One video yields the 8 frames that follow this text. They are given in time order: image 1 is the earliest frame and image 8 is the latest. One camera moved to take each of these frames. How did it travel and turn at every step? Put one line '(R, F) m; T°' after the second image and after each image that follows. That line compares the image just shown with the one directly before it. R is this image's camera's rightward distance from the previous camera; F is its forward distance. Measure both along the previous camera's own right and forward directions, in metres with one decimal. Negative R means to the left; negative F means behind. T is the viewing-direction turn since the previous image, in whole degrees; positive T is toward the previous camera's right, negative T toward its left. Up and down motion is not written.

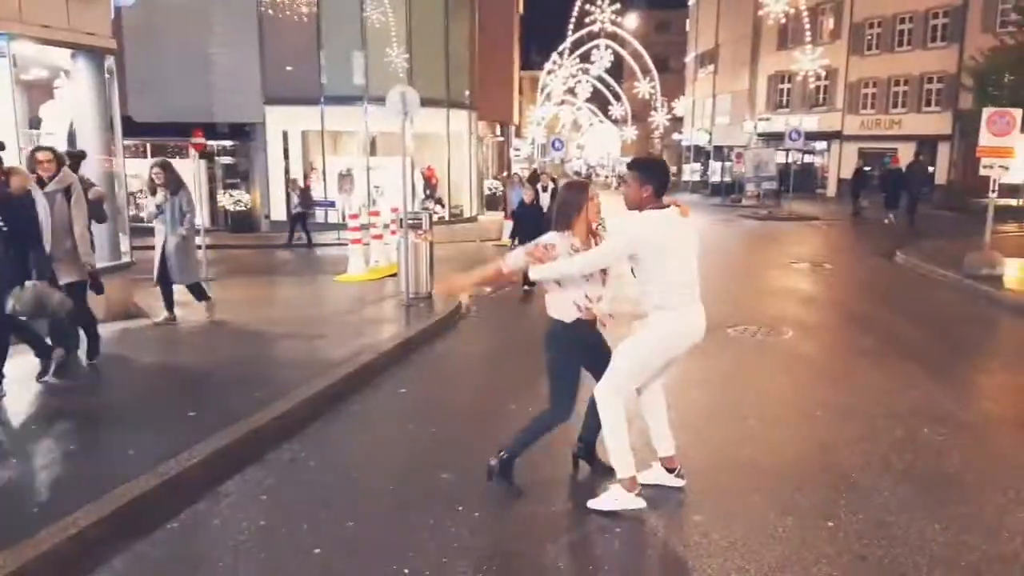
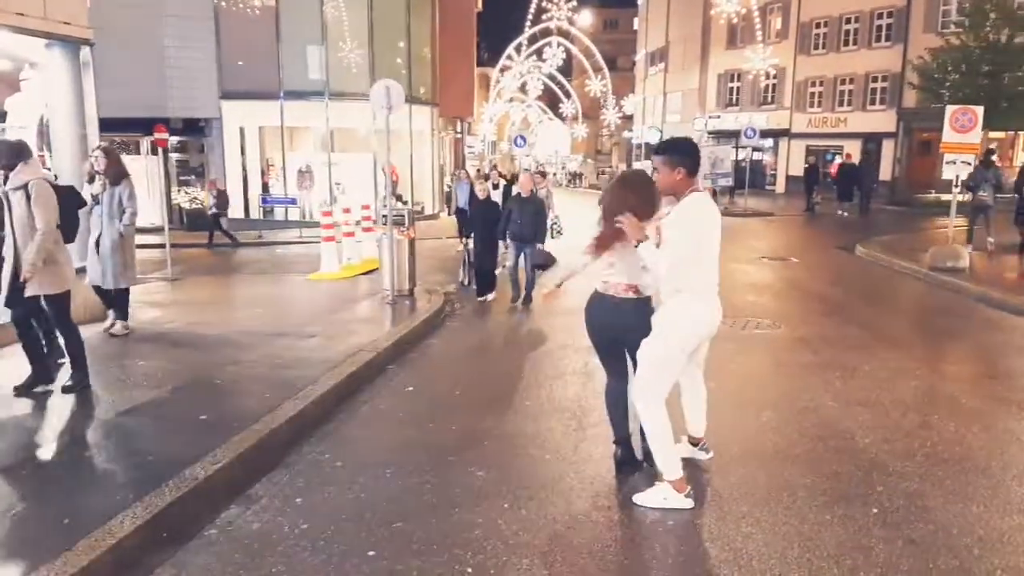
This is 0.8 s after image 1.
(-0.5, 0.0) m; +4°
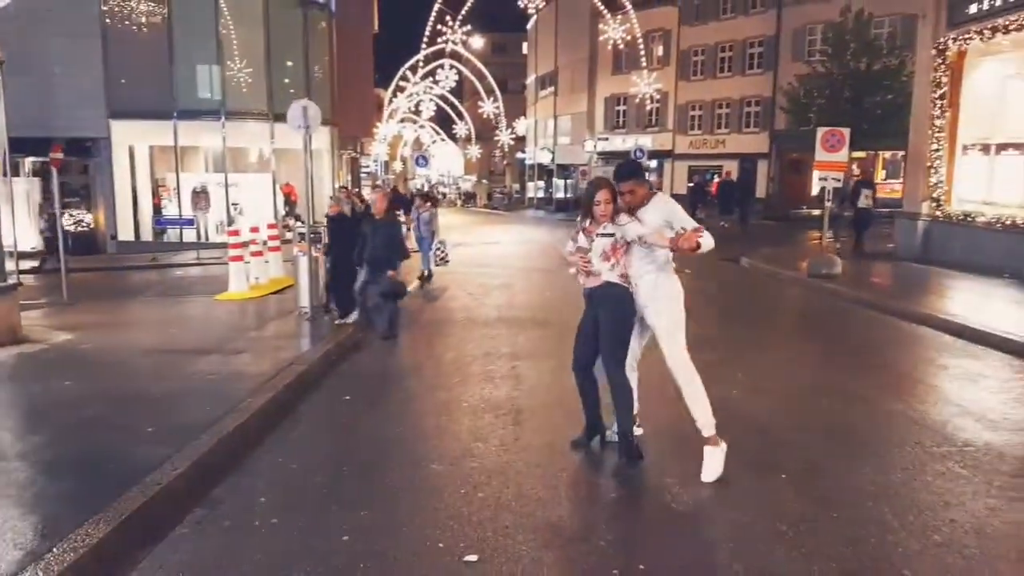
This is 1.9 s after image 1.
(-0.4, -0.5) m; +7°
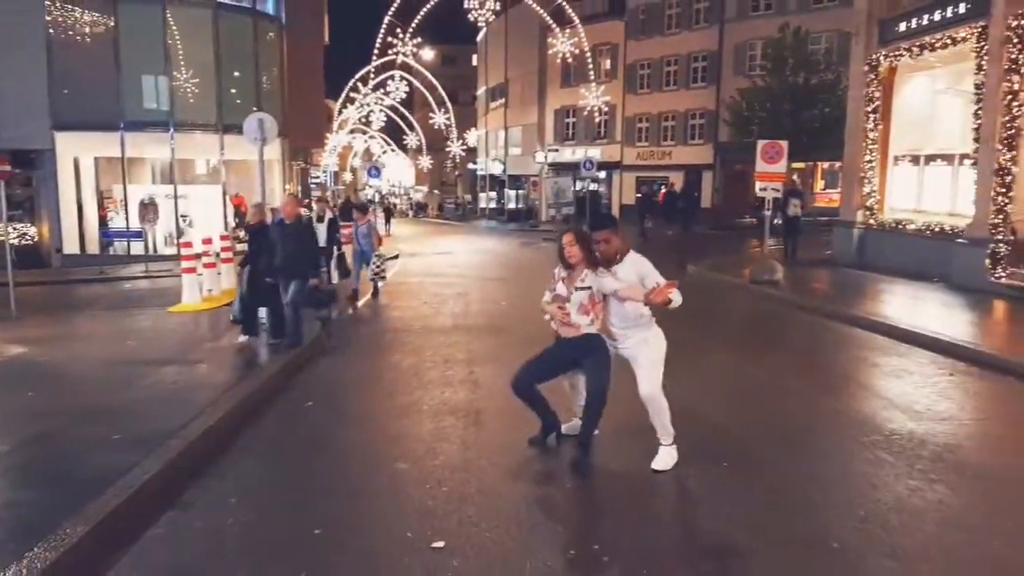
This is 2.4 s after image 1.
(-0.1, -0.3) m; +3°
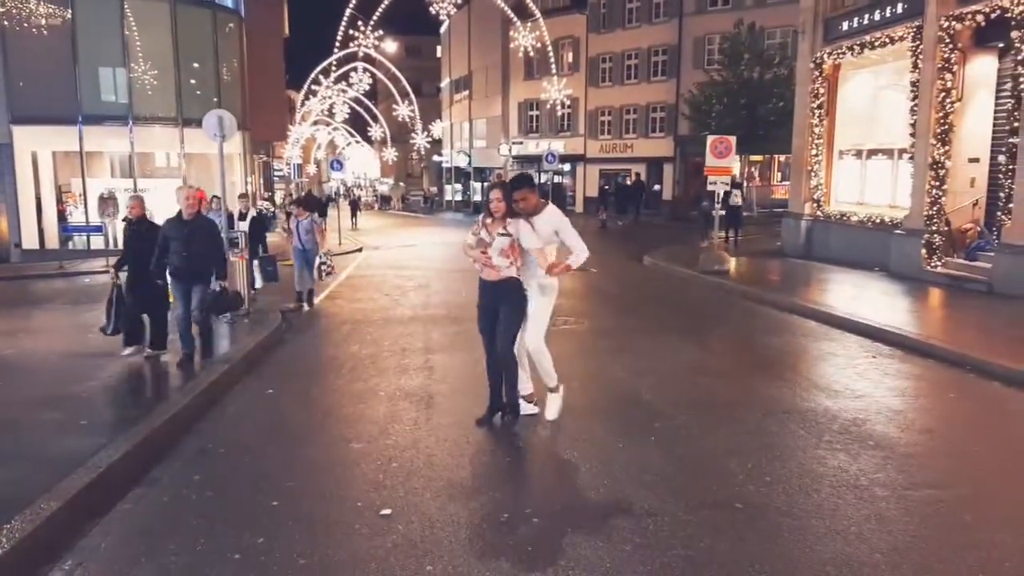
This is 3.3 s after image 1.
(+0.2, -0.4) m; +2°
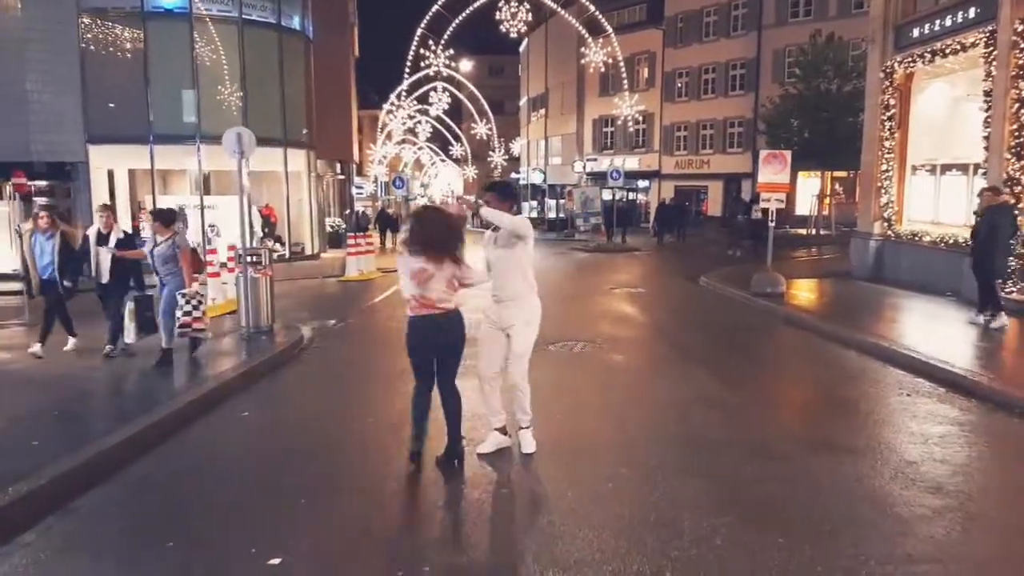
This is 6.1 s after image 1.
(+0.9, +0.6) m; -6°
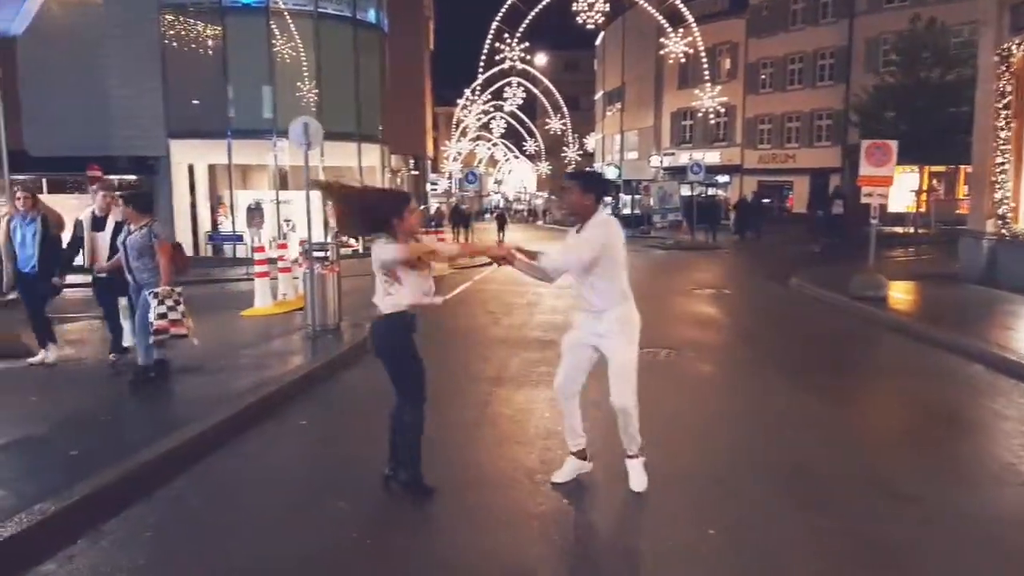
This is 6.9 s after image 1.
(-0.1, +0.8) m; -5°
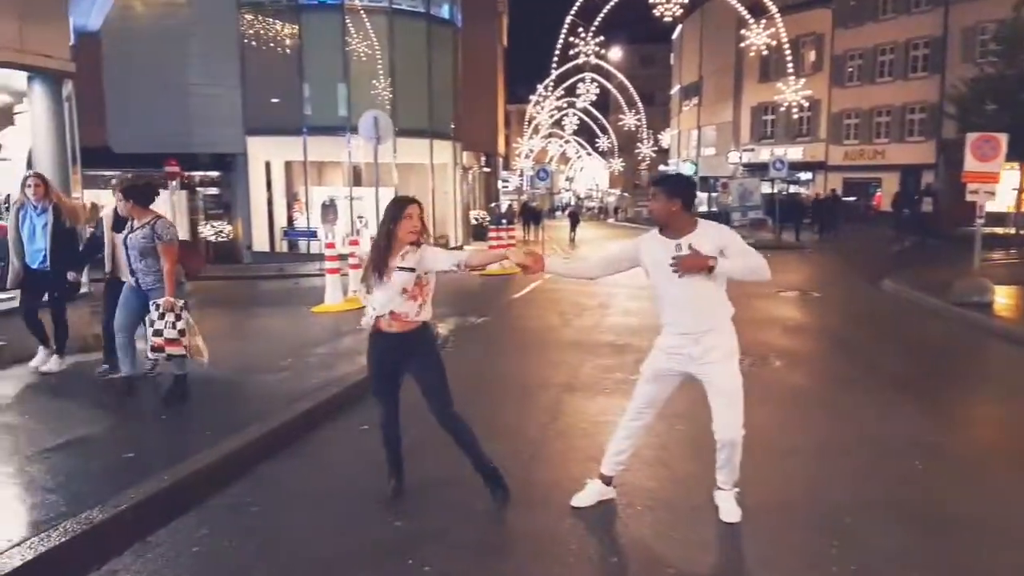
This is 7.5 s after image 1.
(0.0, +0.5) m; -5°
